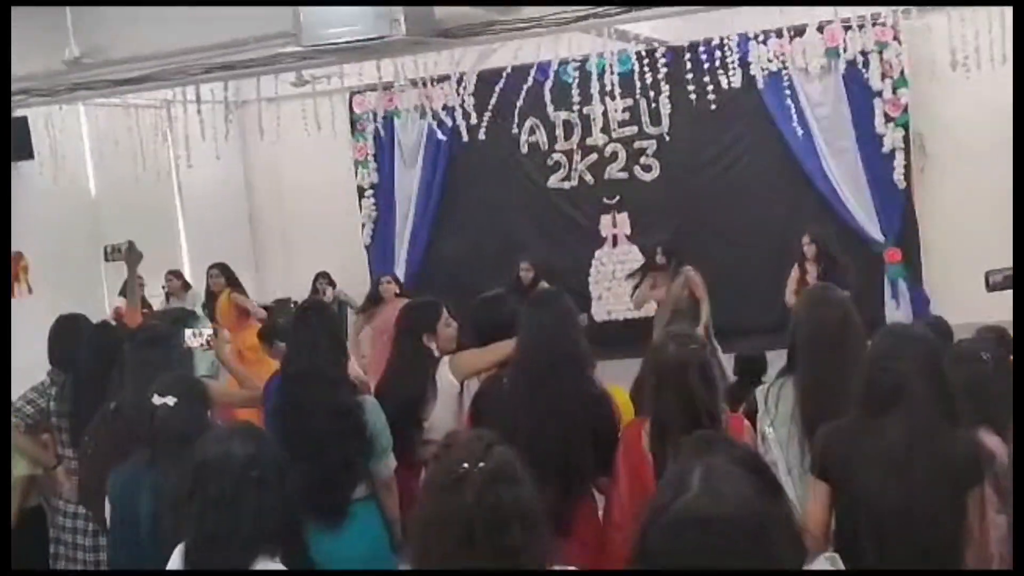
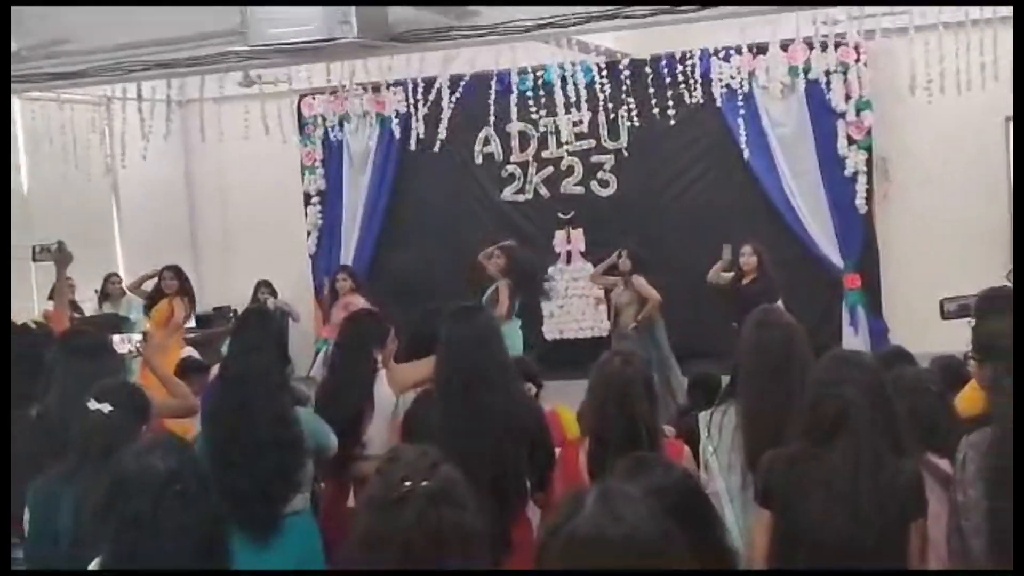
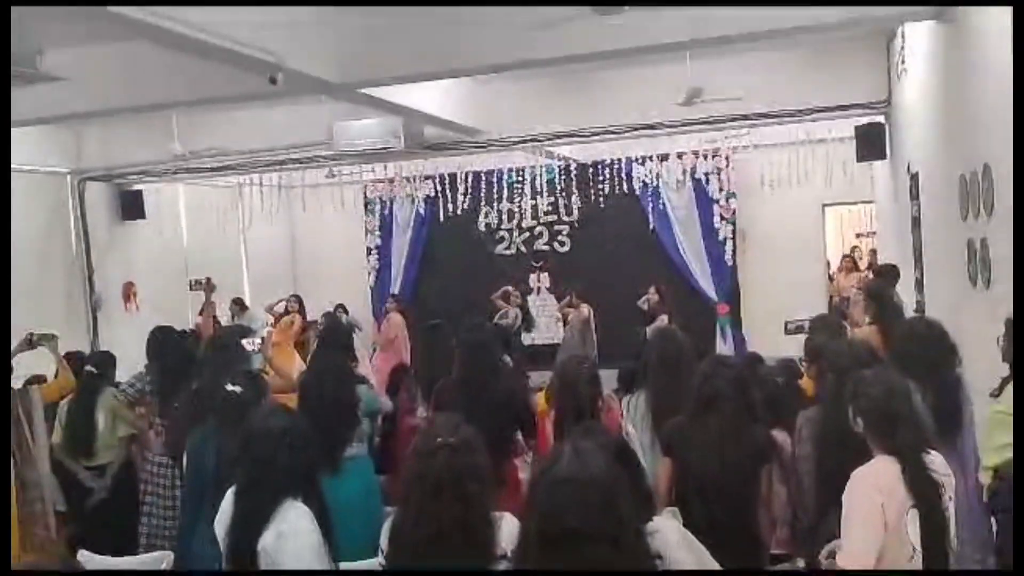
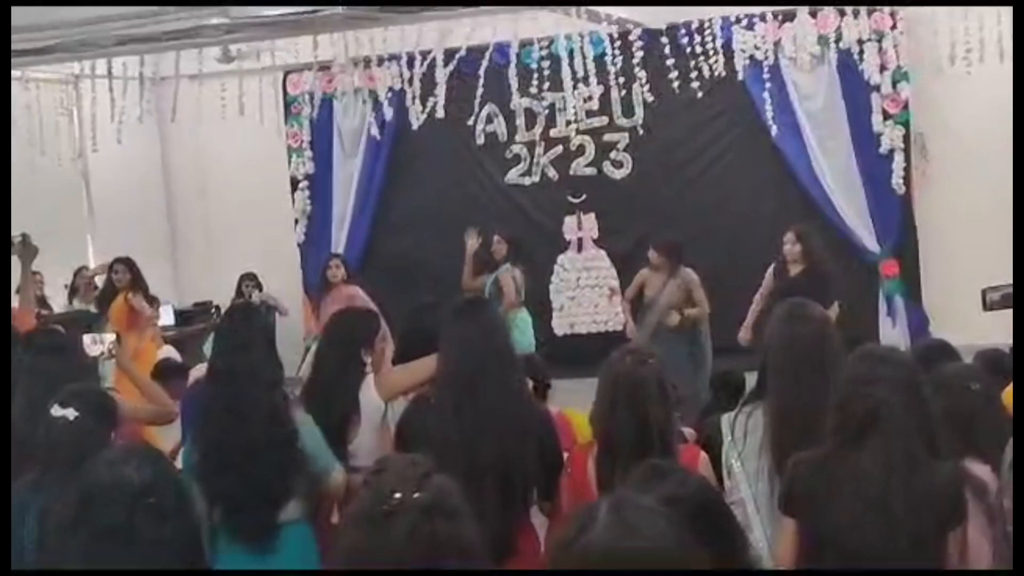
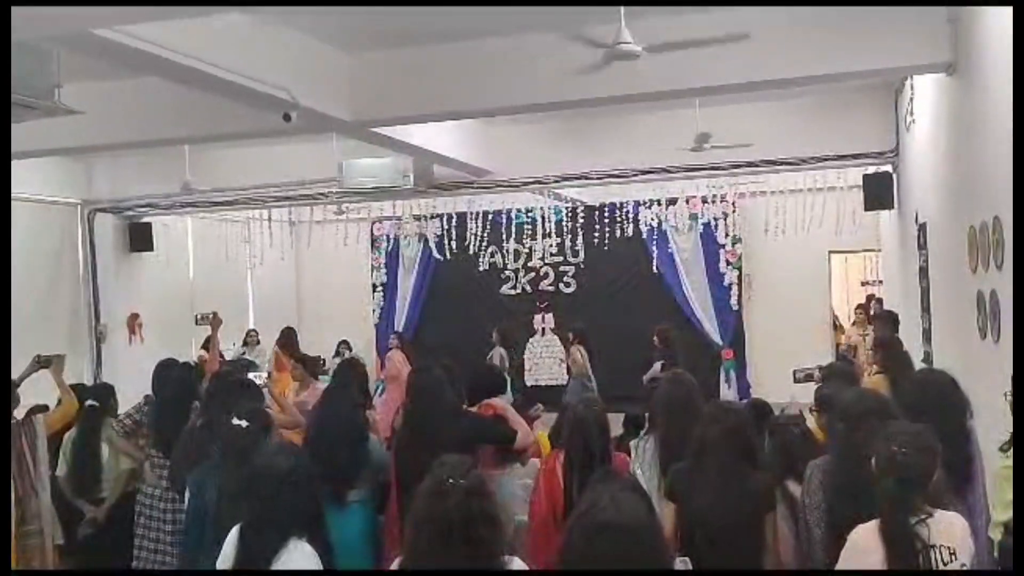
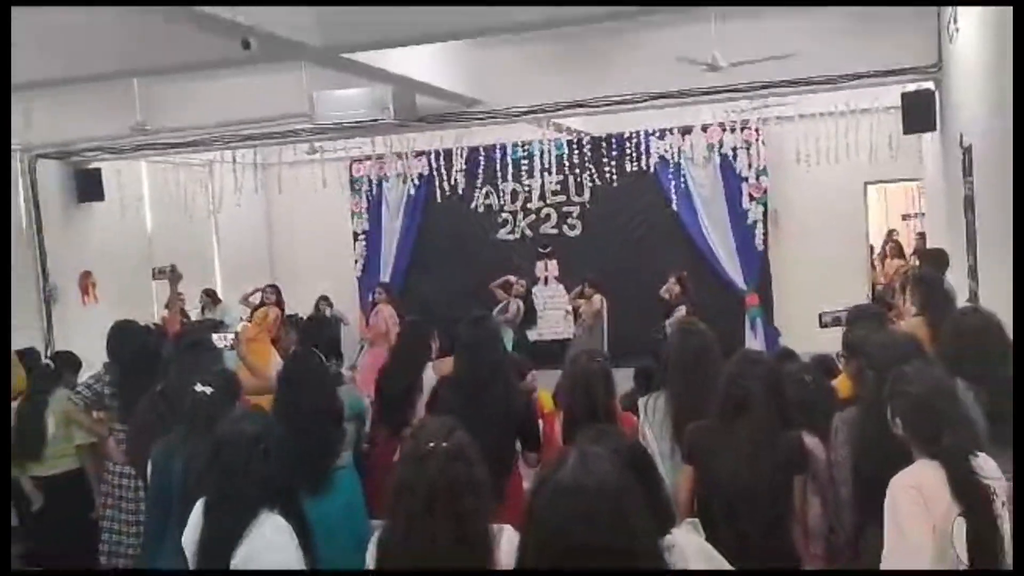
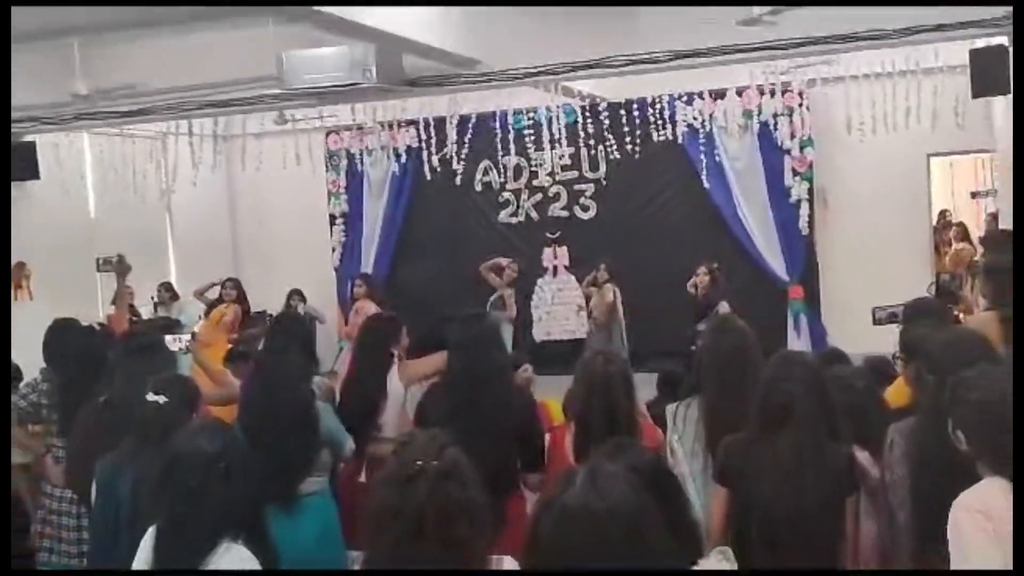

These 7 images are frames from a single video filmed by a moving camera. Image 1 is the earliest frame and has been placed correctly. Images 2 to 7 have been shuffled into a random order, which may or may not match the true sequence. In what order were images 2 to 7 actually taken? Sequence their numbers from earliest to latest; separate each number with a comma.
4, 2, 7, 6, 3, 5
